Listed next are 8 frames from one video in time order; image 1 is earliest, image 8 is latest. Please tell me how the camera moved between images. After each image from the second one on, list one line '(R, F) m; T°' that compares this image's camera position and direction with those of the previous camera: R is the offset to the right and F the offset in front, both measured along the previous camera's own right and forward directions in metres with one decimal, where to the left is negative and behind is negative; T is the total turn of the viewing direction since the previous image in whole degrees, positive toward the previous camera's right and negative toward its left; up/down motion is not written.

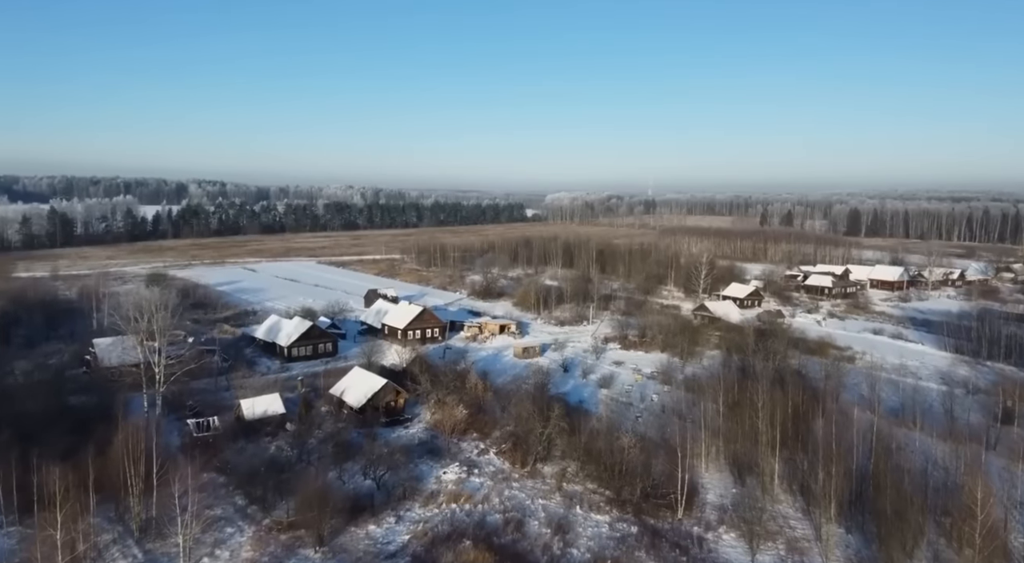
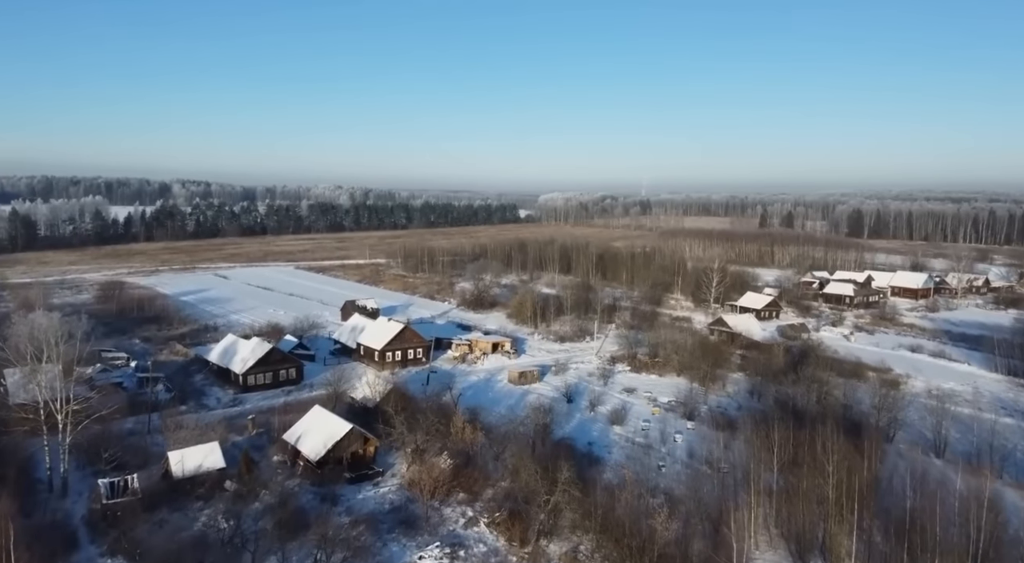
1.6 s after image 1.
(-0.1, +3.5) m; +1°
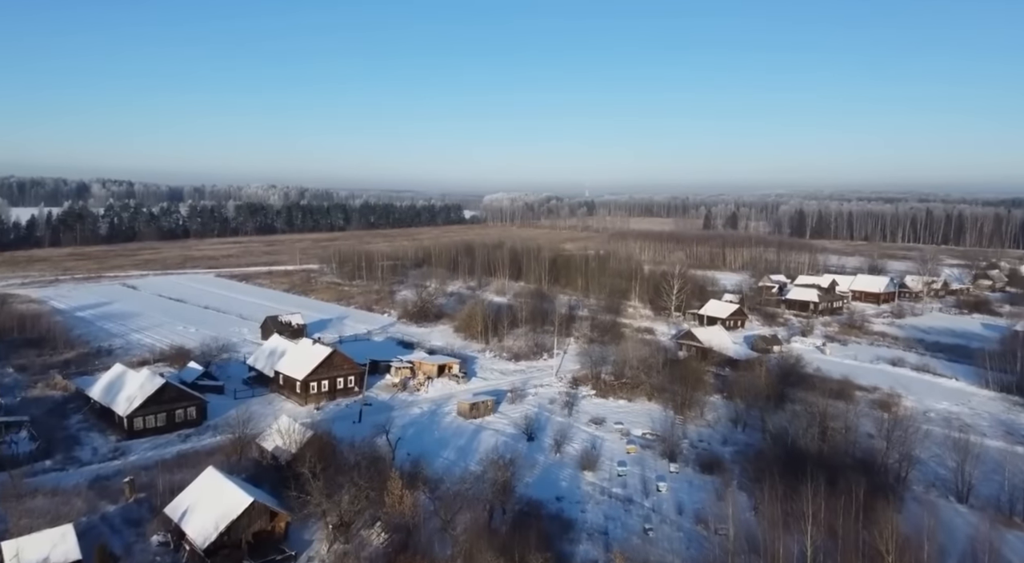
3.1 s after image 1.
(-0.1, +3.1) m; +5°
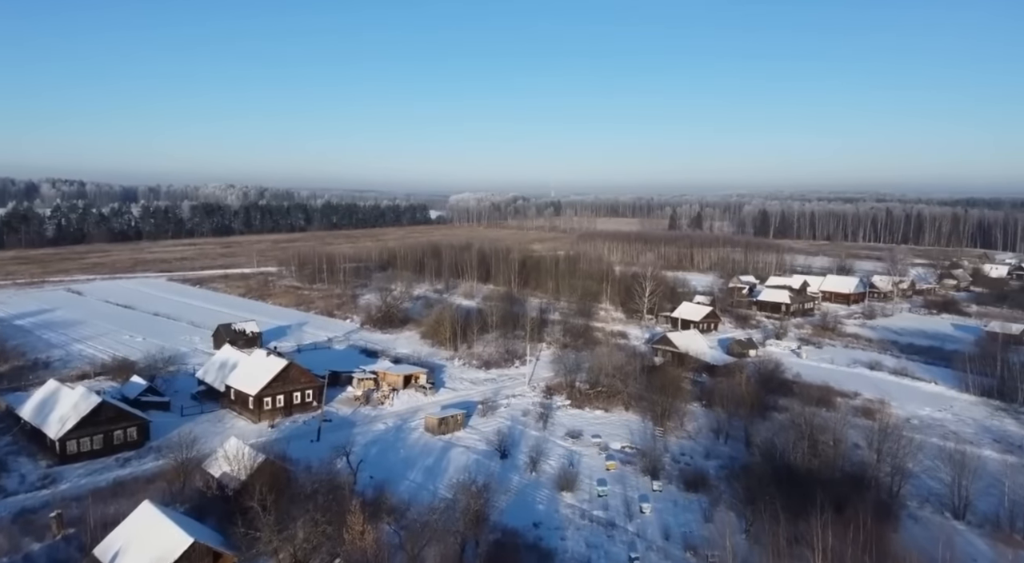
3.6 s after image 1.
(-0.1, +1.1) m; +3°
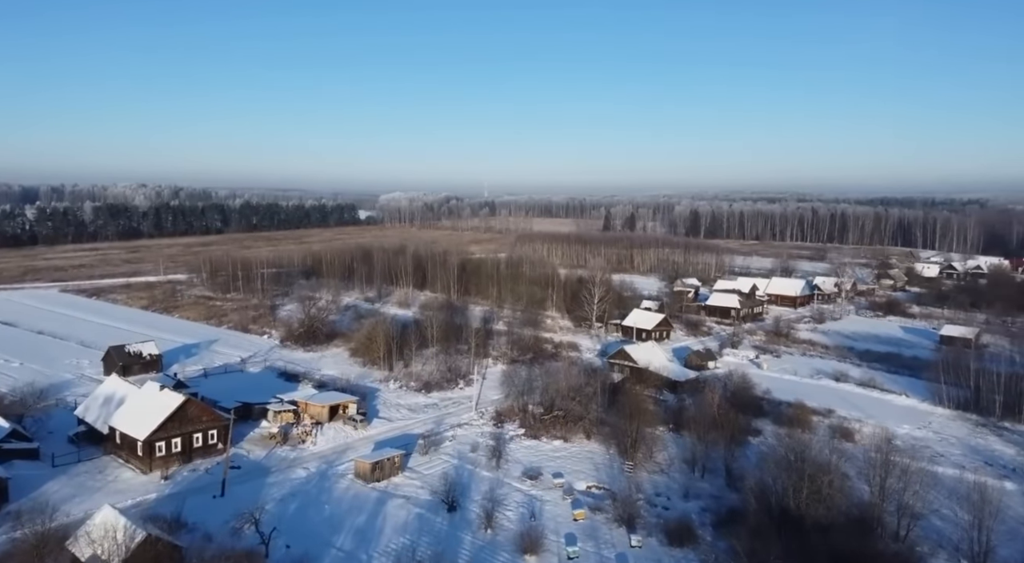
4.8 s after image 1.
(-0.3, +2.5) m; +6°
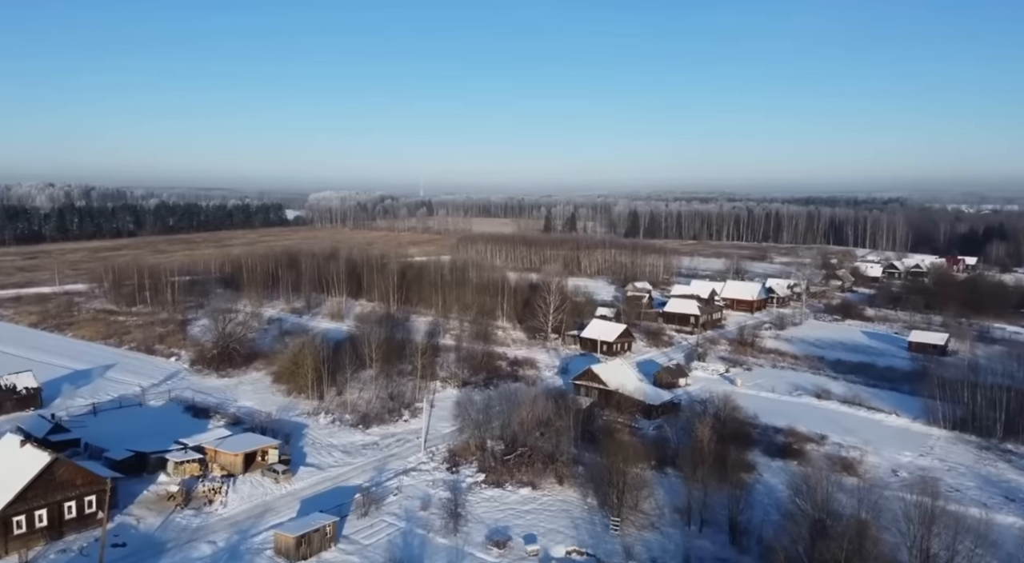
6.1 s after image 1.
(-0.4, +2.8) m; +5°
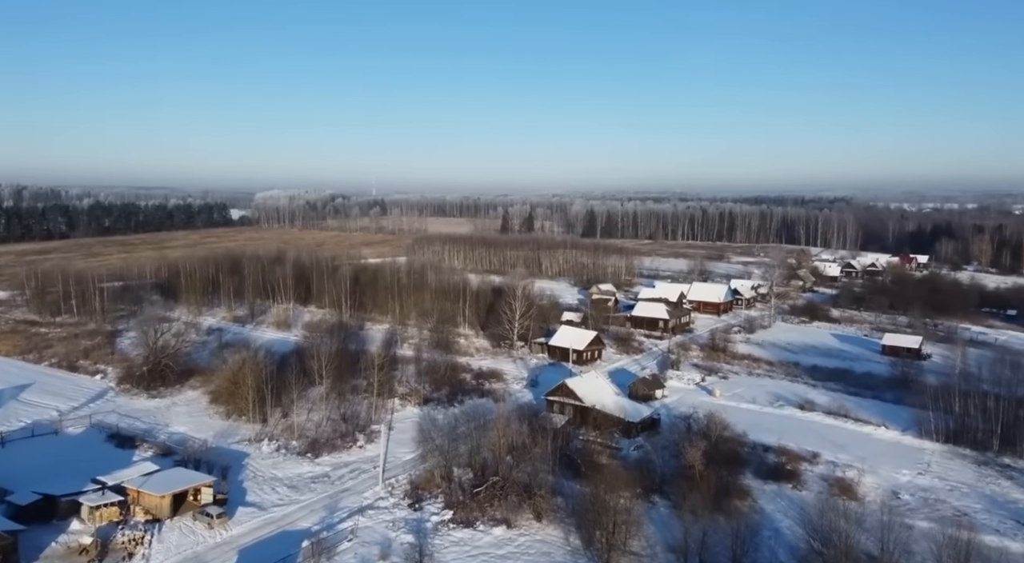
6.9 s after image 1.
(-0.3, +1.7) m; +4°
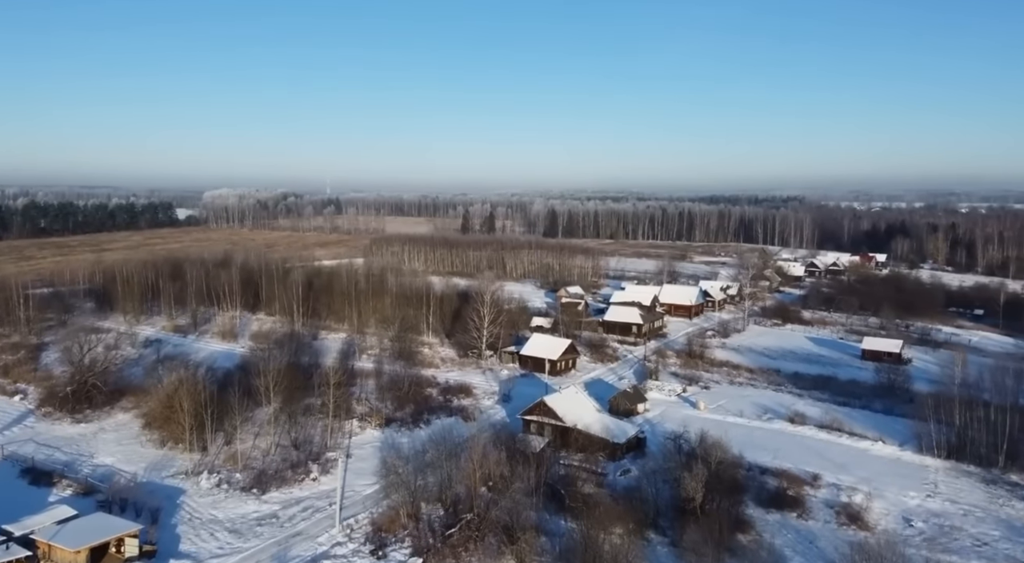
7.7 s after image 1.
(-0.3, +1.7) m; +4°
